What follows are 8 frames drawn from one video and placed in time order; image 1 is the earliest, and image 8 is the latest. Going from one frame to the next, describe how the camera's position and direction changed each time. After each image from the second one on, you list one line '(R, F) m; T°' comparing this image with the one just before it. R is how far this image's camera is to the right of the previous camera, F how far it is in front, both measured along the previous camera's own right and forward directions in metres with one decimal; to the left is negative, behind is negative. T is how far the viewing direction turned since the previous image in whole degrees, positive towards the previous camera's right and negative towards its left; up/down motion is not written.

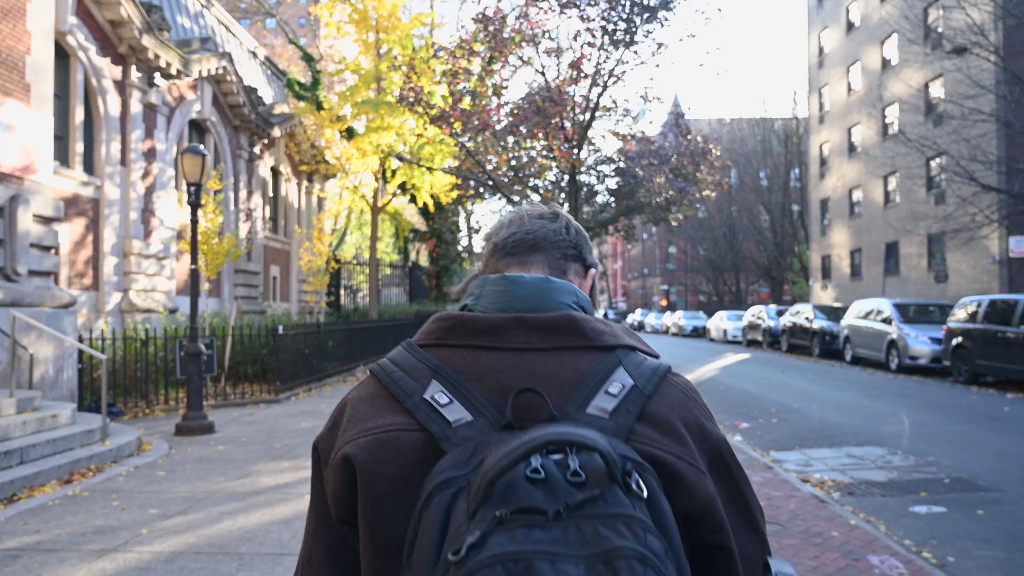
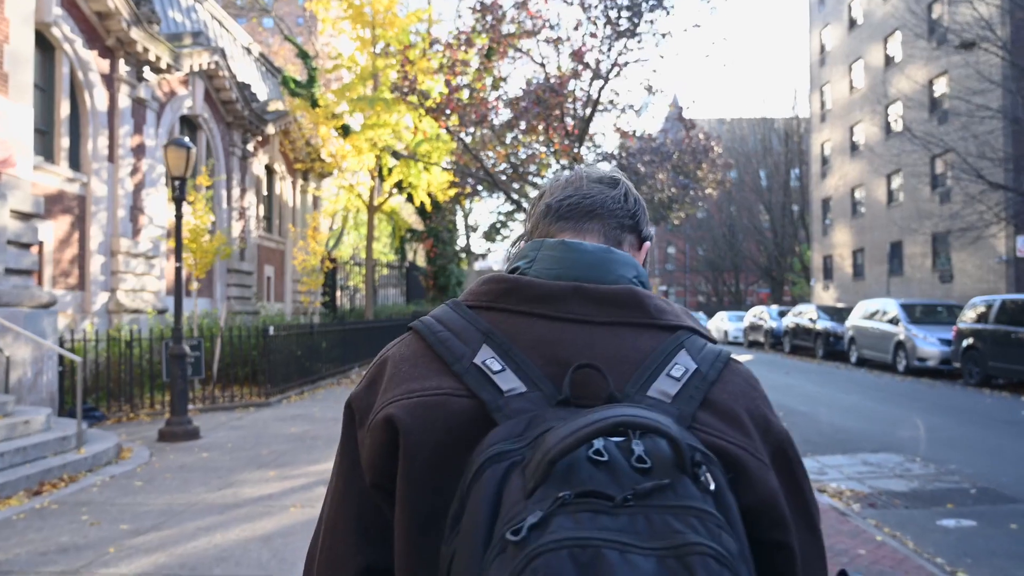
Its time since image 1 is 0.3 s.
(0.0, +0.4) m; 0°
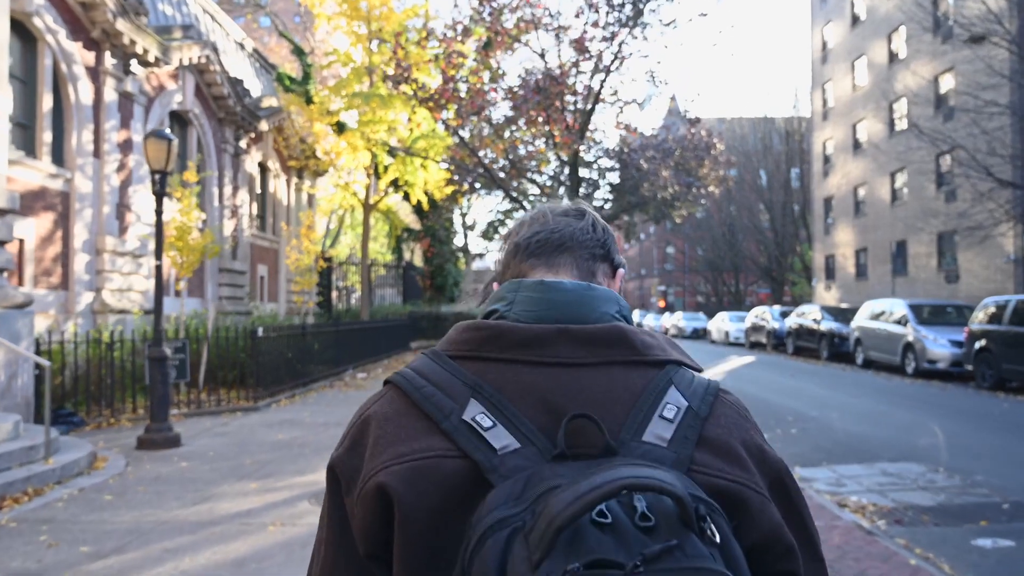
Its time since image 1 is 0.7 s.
(0.0, +0.5) m; 0°
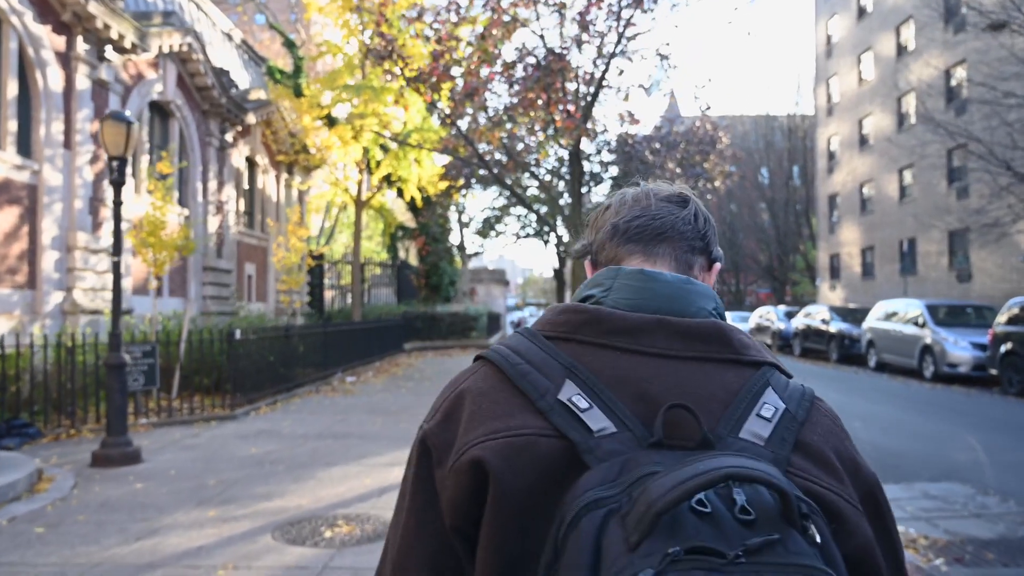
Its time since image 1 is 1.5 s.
(0.0, +0.8) m; 0°
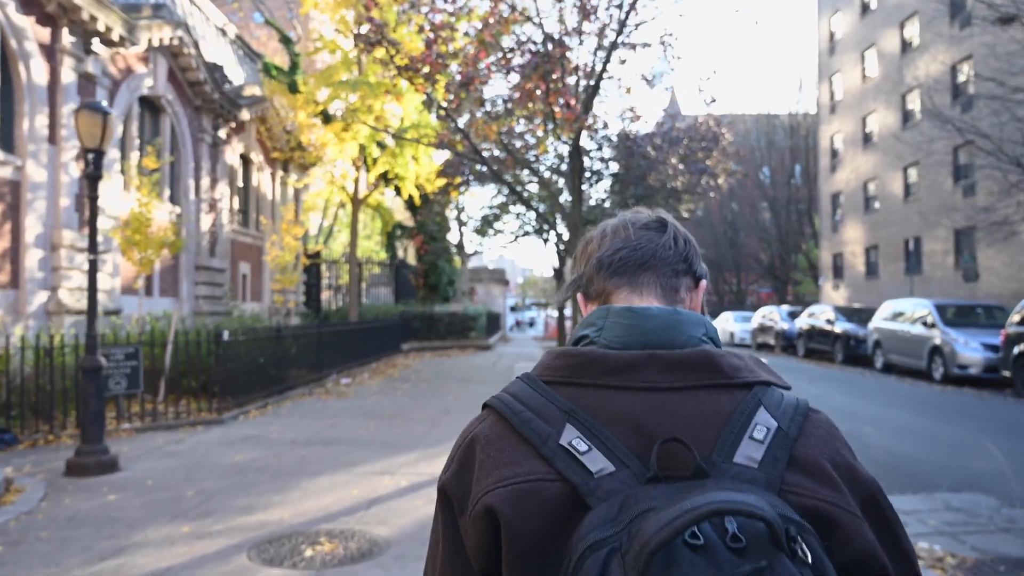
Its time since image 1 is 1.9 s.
(0.0, +0.4) m; 0°
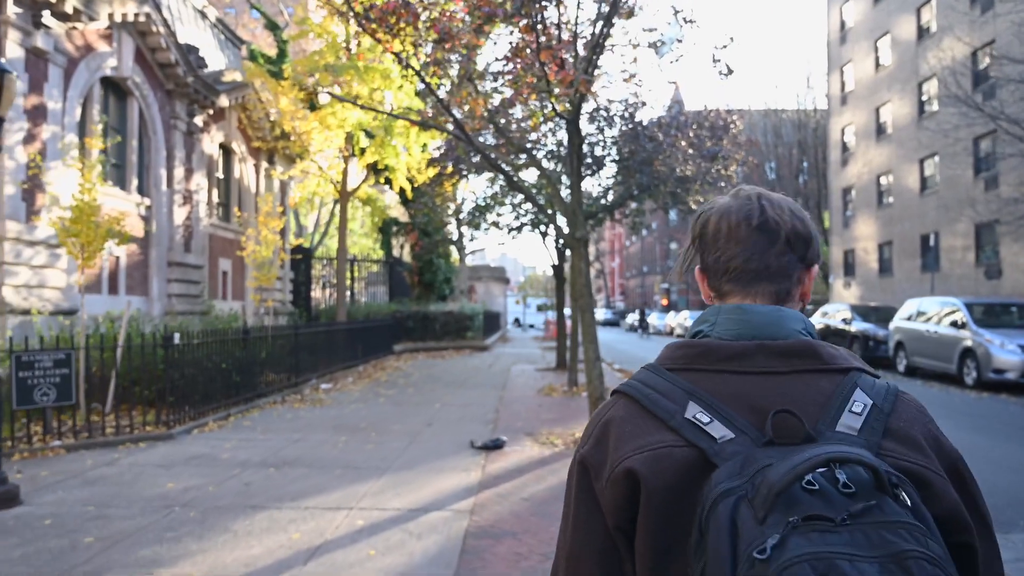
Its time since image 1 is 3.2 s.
(+0.1, +1.3) m; 0°
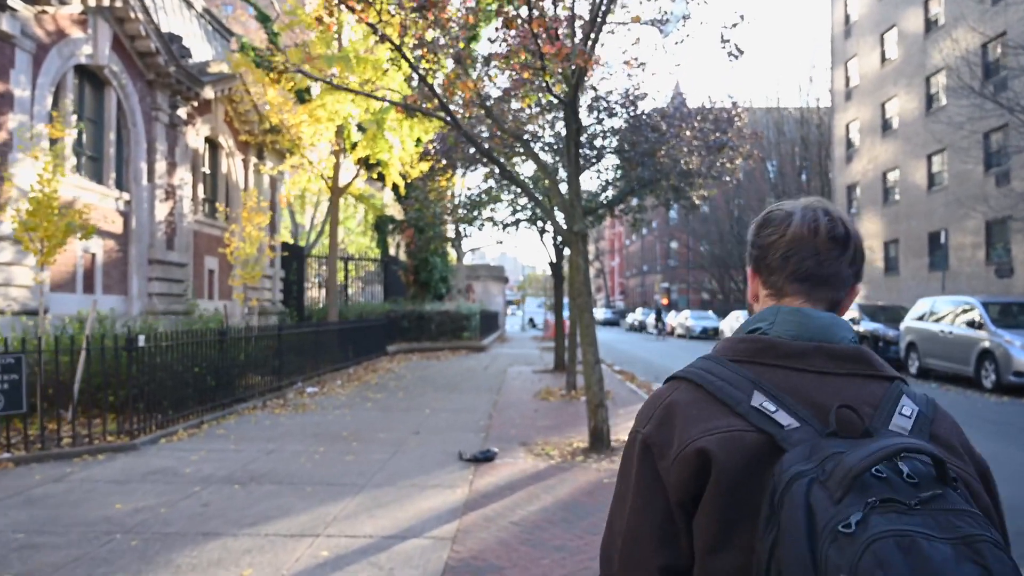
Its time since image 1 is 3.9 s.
(+0.1, +0.7) m; 0°
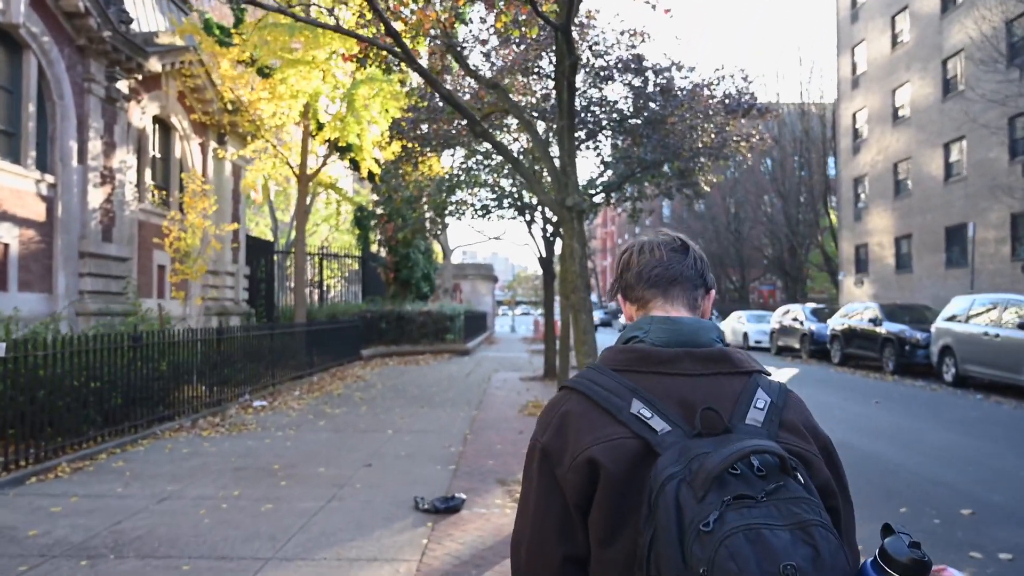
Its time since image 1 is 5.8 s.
(+0.1, +2.0) m; +1°
